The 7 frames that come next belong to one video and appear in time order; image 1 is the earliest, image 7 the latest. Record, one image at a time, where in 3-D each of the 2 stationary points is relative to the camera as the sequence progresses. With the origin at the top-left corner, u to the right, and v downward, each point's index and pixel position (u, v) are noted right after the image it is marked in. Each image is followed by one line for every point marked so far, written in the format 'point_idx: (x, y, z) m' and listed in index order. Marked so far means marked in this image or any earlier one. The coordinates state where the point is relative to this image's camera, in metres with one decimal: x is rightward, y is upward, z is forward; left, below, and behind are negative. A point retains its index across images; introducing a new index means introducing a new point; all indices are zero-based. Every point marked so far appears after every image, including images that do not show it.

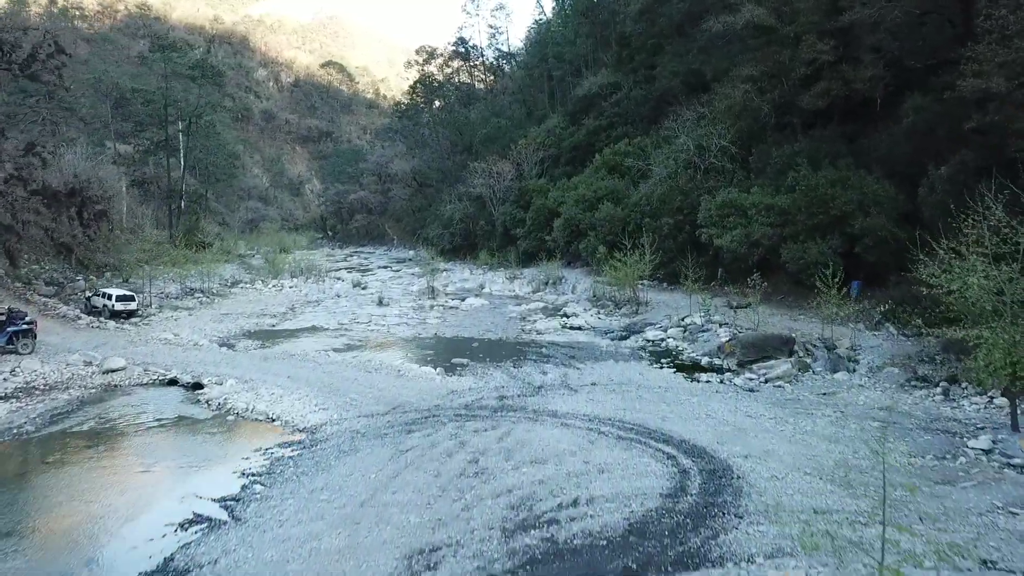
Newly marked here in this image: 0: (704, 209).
0: (+4.5, +1.8, +15.3) m
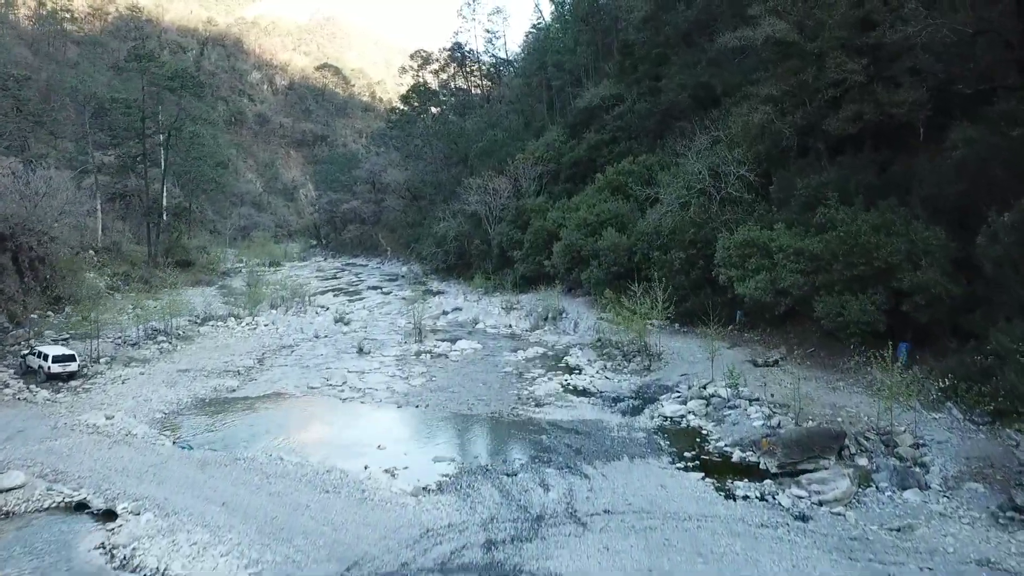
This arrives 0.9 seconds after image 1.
0: (+4.4, +0.9, +13.7) m
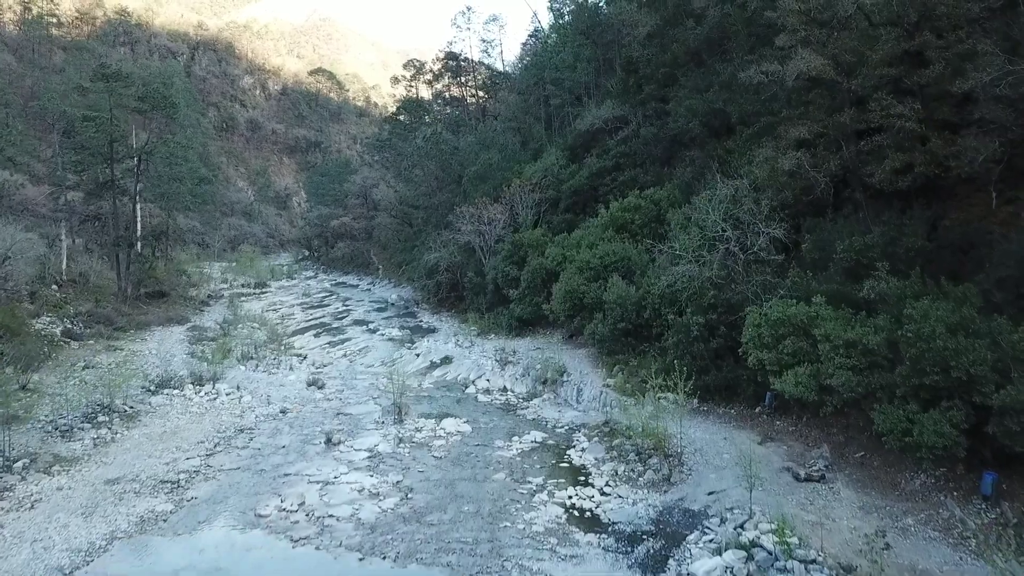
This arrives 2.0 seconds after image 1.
0: (+4.3, -0.6, +11.8) m
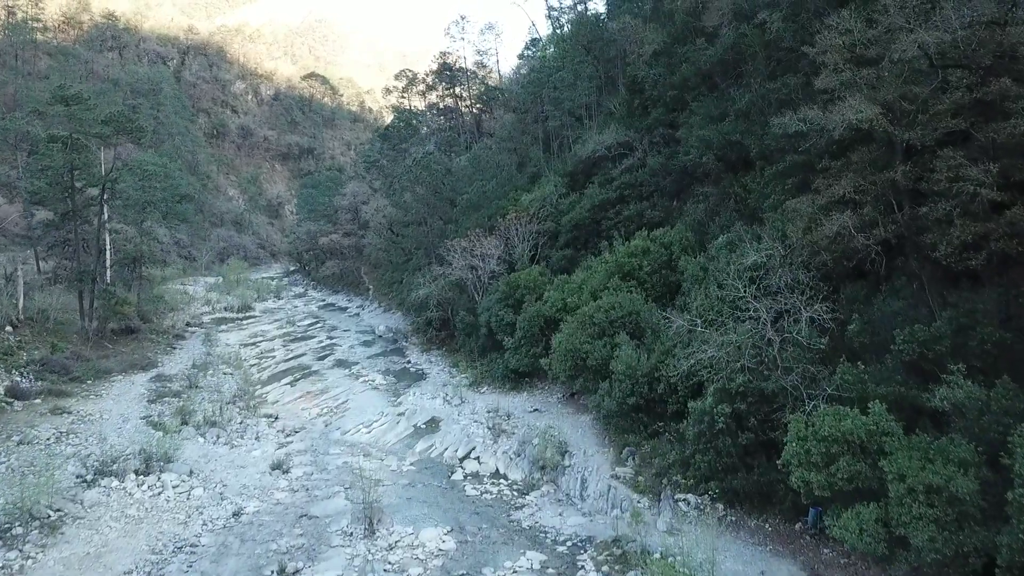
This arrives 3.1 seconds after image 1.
0: (+4.2, -2.1, +9.7) m
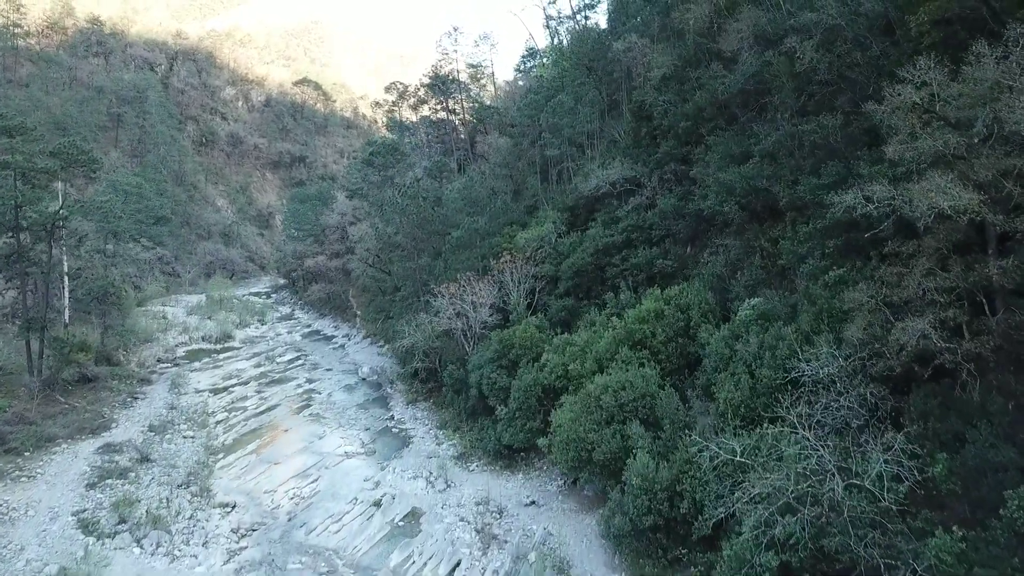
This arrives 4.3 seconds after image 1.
0: (+4.1, -3.8, +7.3) m
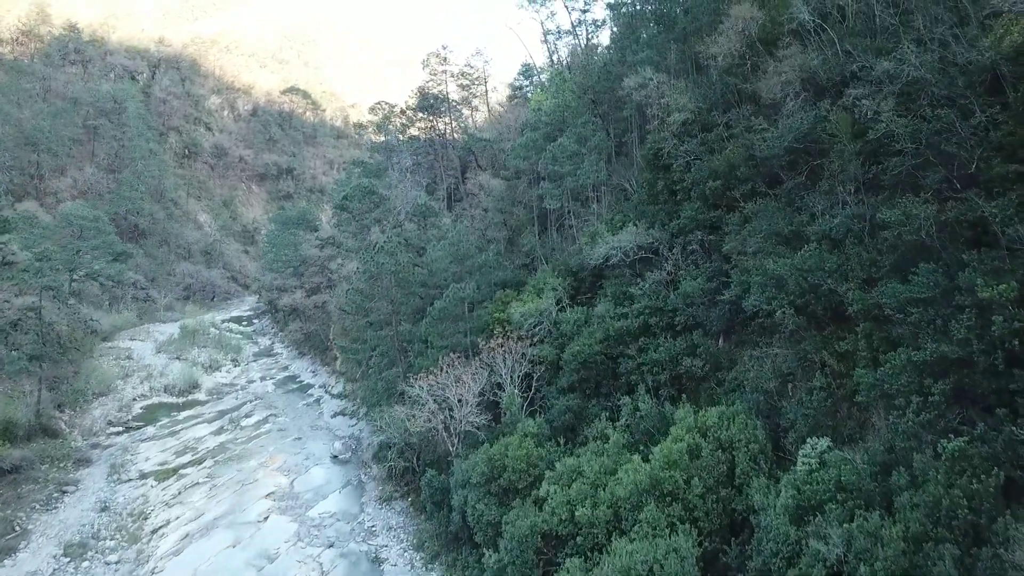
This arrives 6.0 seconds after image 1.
0: (+3.9, -6.3, +3.7) m
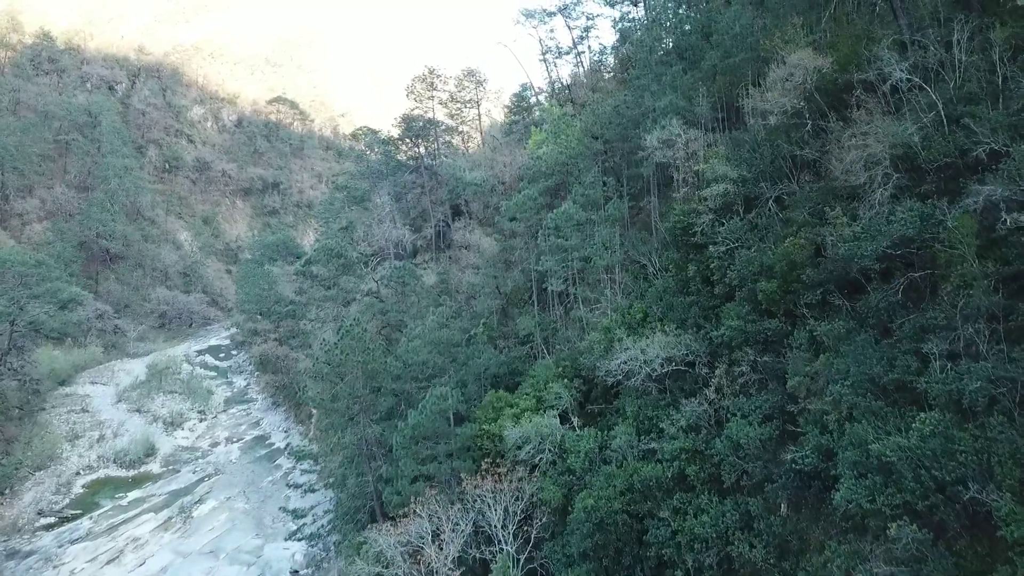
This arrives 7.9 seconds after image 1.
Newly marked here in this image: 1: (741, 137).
0: (+3.9, -9.0, -0.4) m
1: (+5.8, +3.8, +16.2) m
